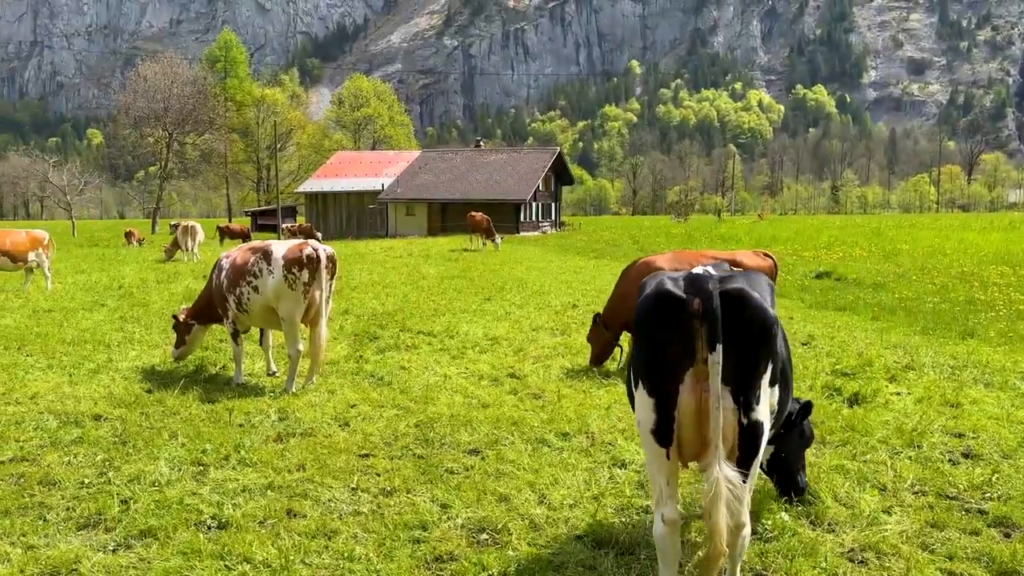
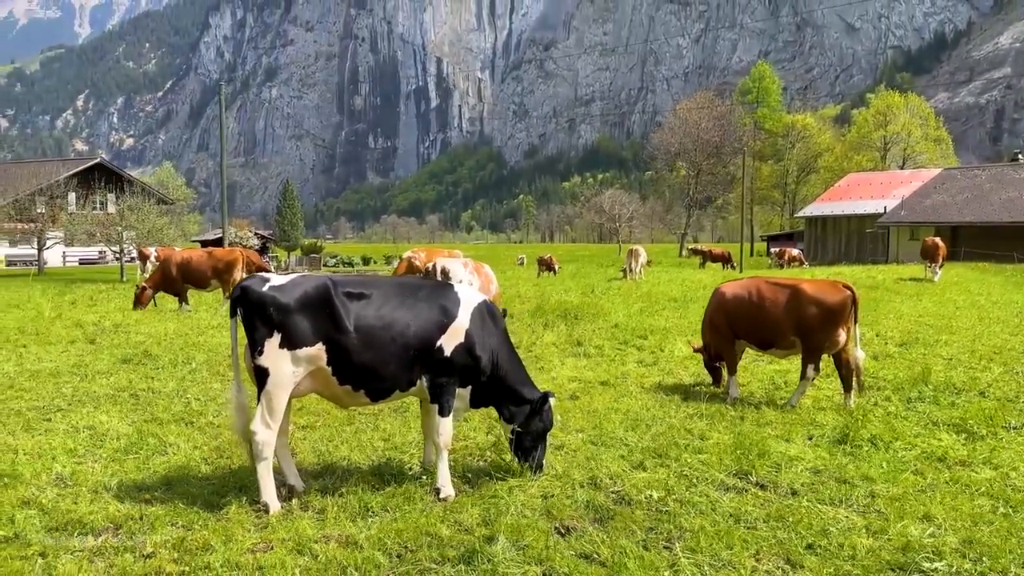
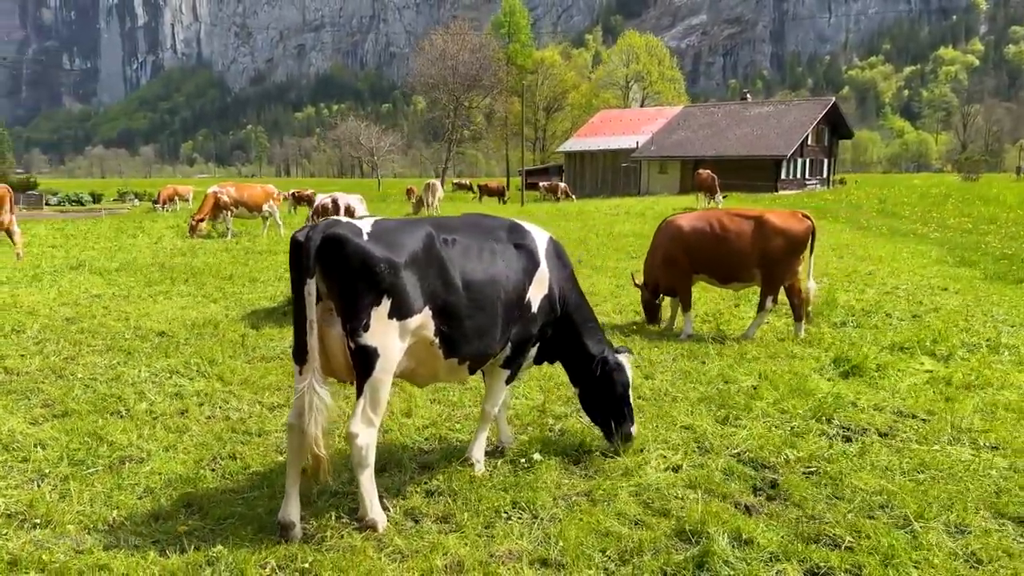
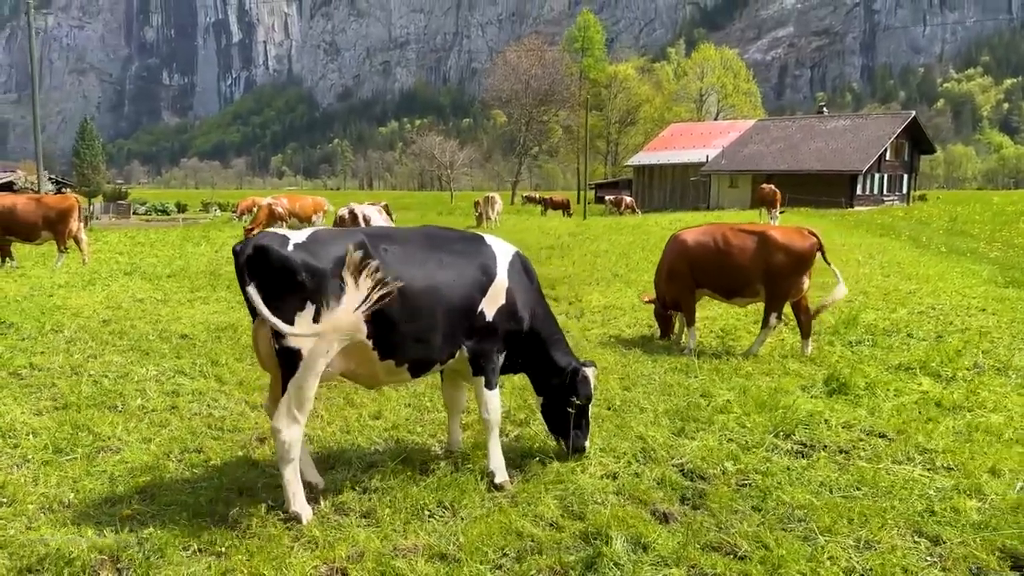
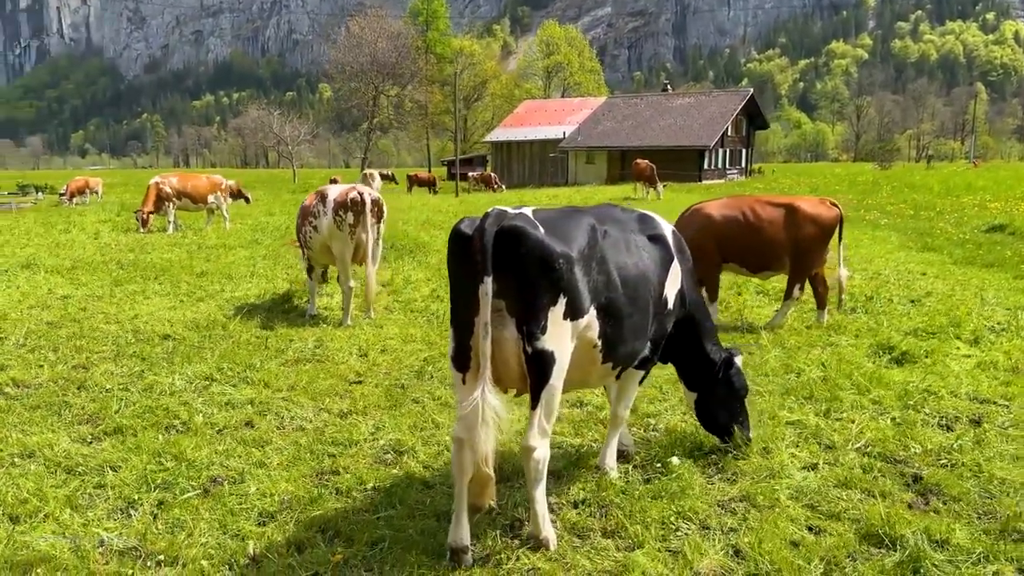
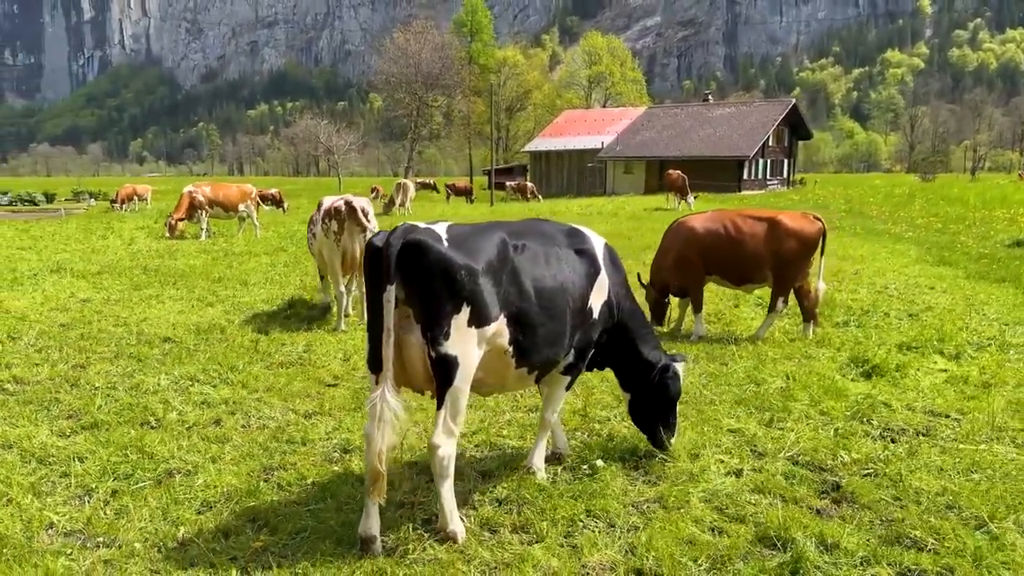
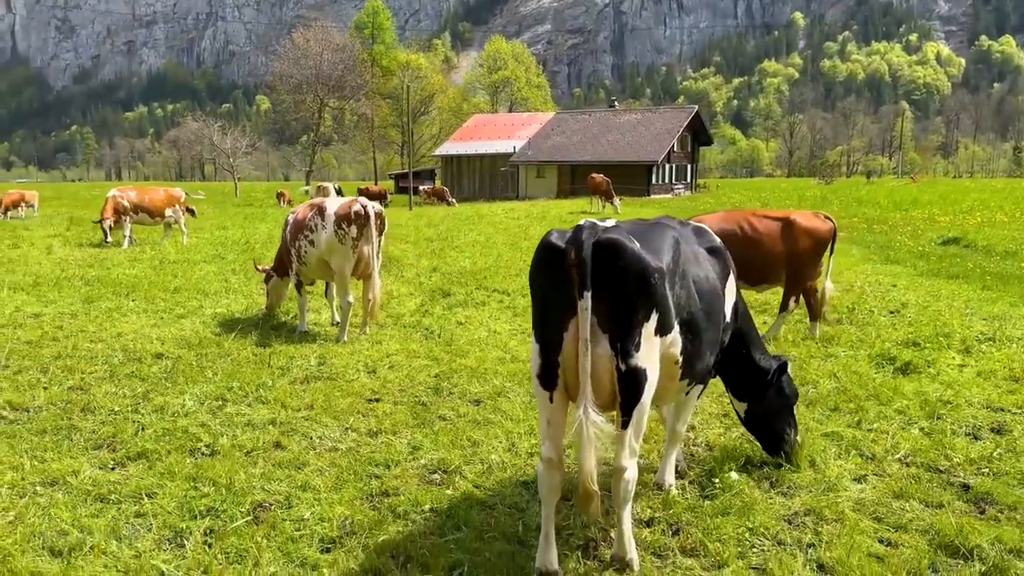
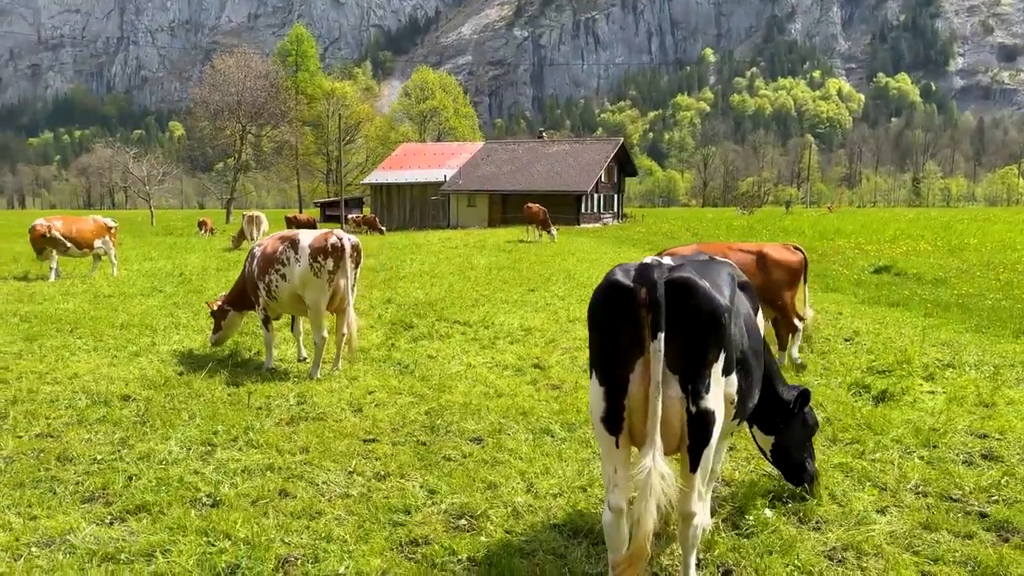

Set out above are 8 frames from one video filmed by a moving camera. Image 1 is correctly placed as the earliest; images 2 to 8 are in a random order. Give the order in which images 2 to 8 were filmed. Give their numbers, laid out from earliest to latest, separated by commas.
8, 7, 5, 6, 3, 4, 2
